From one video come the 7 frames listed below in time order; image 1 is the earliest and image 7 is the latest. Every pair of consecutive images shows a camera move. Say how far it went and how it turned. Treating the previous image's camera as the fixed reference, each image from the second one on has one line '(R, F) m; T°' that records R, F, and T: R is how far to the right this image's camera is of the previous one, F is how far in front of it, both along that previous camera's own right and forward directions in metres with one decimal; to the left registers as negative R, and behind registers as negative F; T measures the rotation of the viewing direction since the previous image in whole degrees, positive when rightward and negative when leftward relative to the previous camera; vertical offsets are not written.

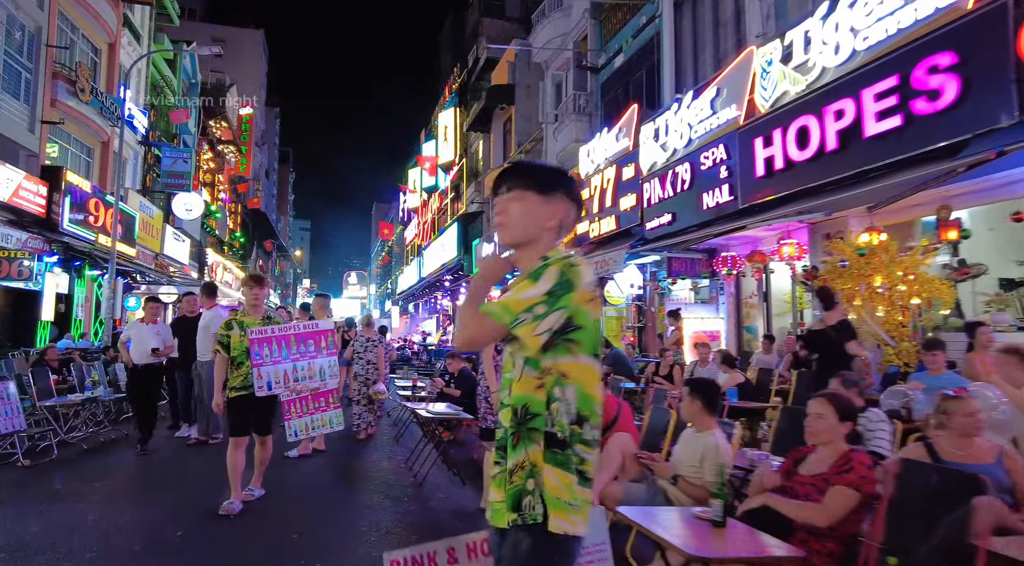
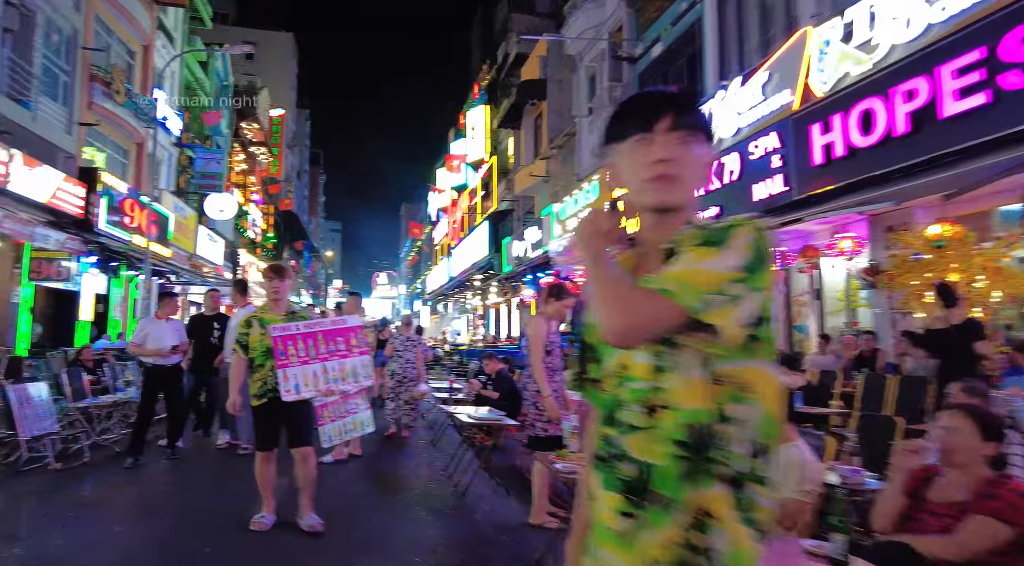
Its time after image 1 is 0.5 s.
(-0.2, +0.4) m; -3°
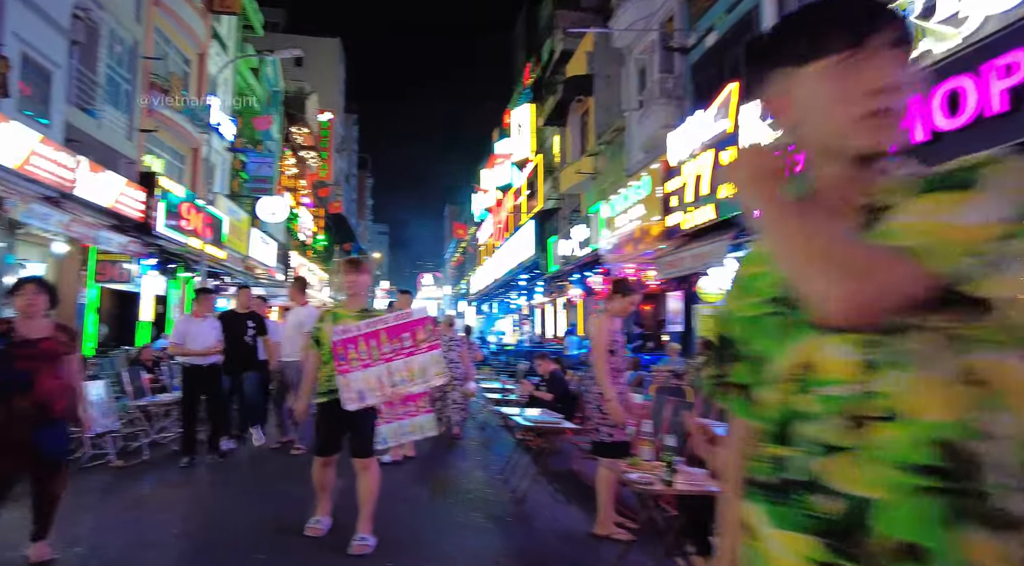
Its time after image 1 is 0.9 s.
(-0.1, +0.2) m; -4°
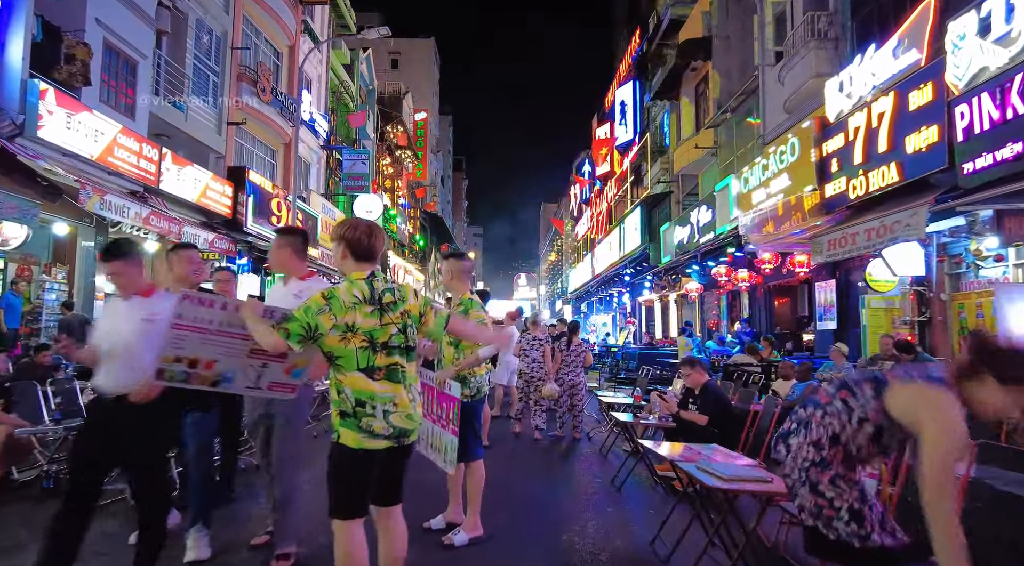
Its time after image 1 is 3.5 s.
(-0.4, +2.0) m; -9°
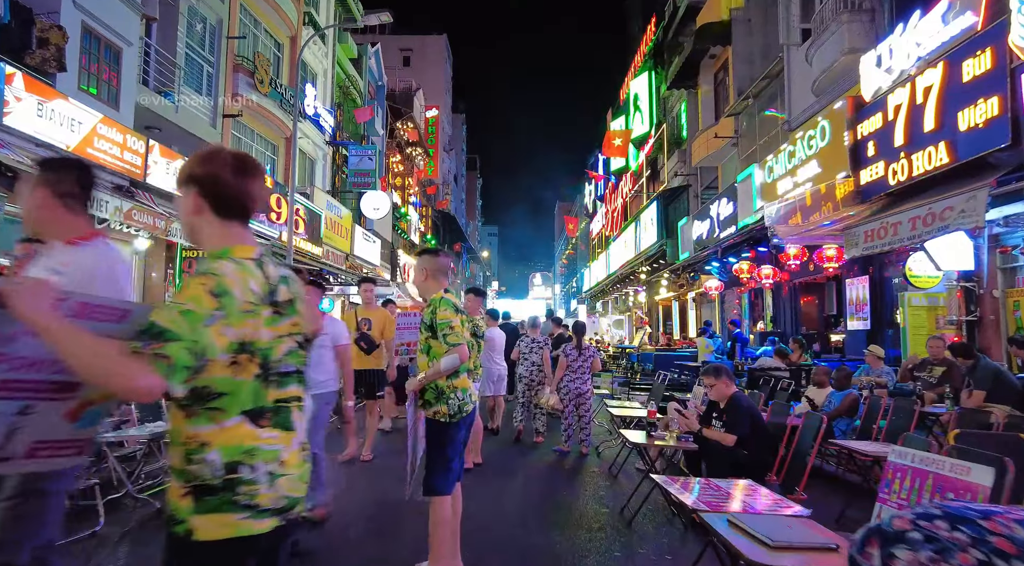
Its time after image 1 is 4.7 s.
(+0.2, +0.9) m; -1°
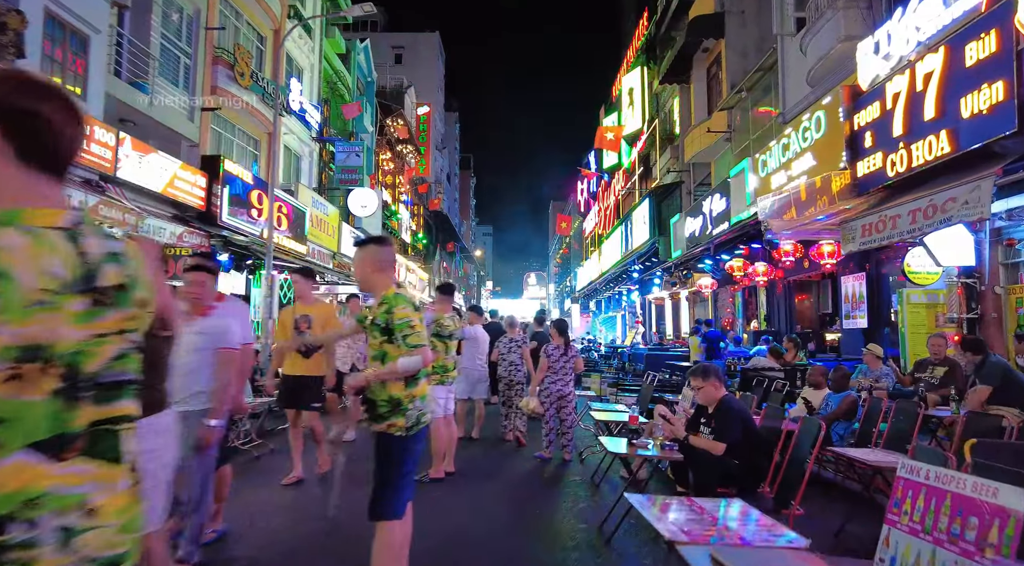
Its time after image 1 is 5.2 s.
(+0.2, +0.4) m; 0°
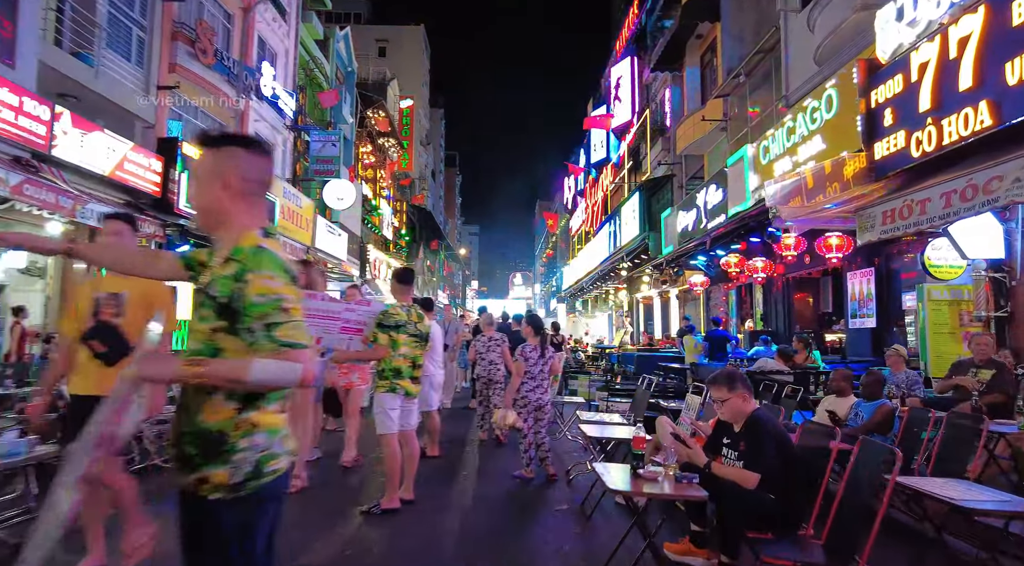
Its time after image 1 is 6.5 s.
(+0.1, +1.1) m; +1°
